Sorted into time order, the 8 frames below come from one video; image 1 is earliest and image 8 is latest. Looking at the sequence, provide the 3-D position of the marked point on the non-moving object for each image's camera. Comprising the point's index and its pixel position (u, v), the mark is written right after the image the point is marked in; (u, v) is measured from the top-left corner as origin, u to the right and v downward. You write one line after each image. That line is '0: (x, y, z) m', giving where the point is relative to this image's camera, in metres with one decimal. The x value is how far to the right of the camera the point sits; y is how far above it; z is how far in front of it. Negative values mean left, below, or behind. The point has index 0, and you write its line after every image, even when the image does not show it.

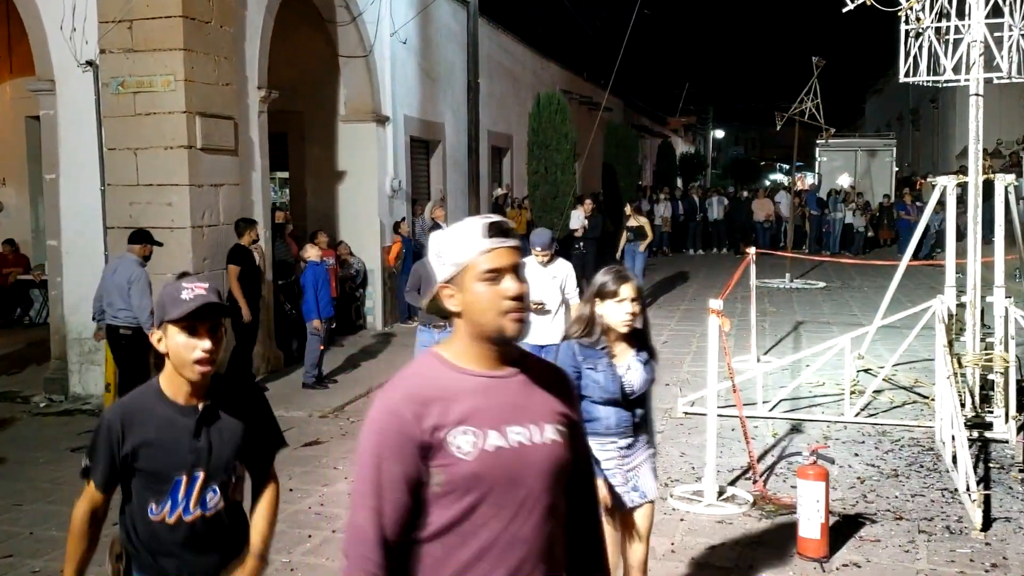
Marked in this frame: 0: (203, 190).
0: (-2.7, +0.9, +8.4) m
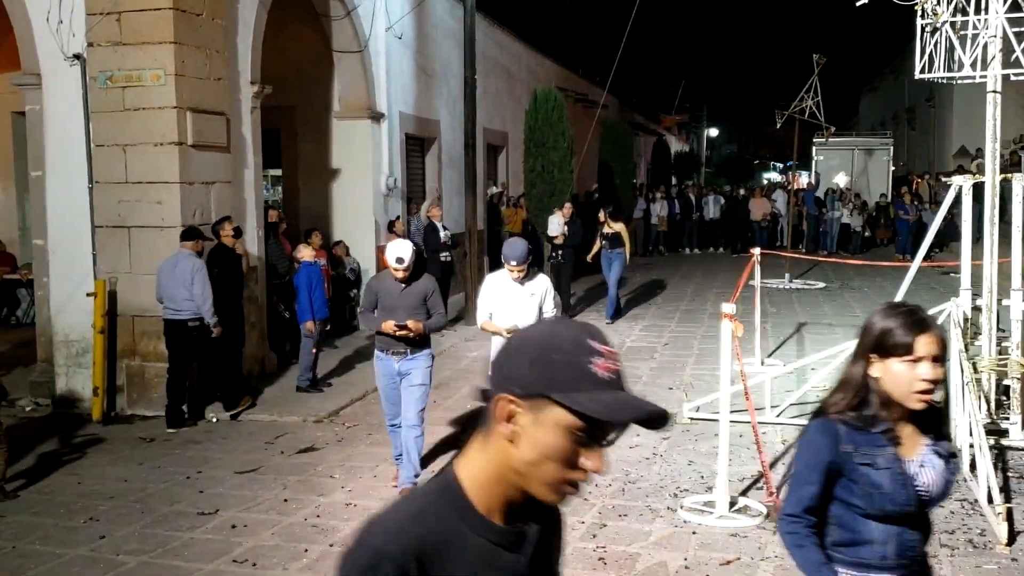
0: (-2.7, +0.8, +8.1) m
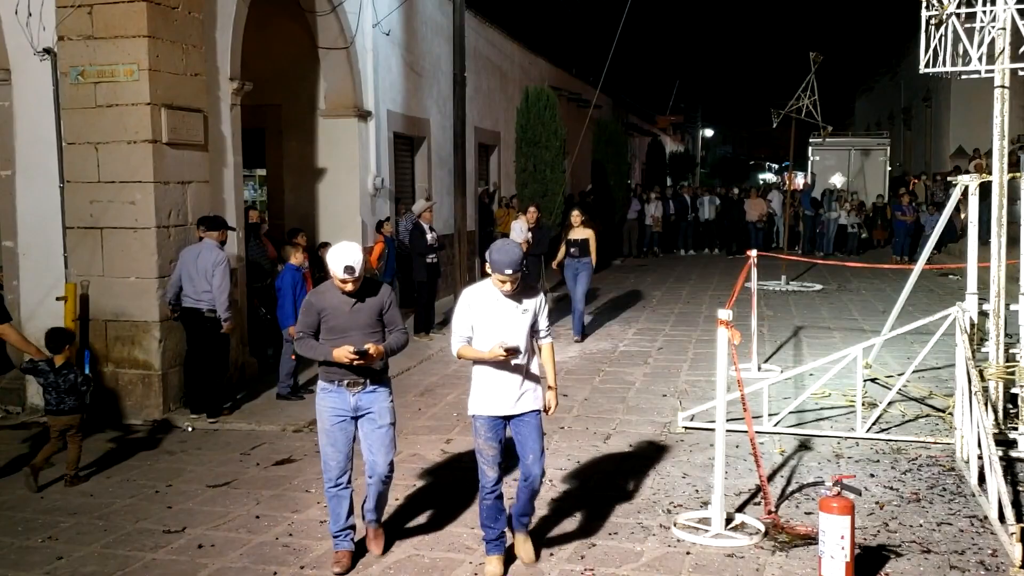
0: (-2.8, +0.8, +7.8) m
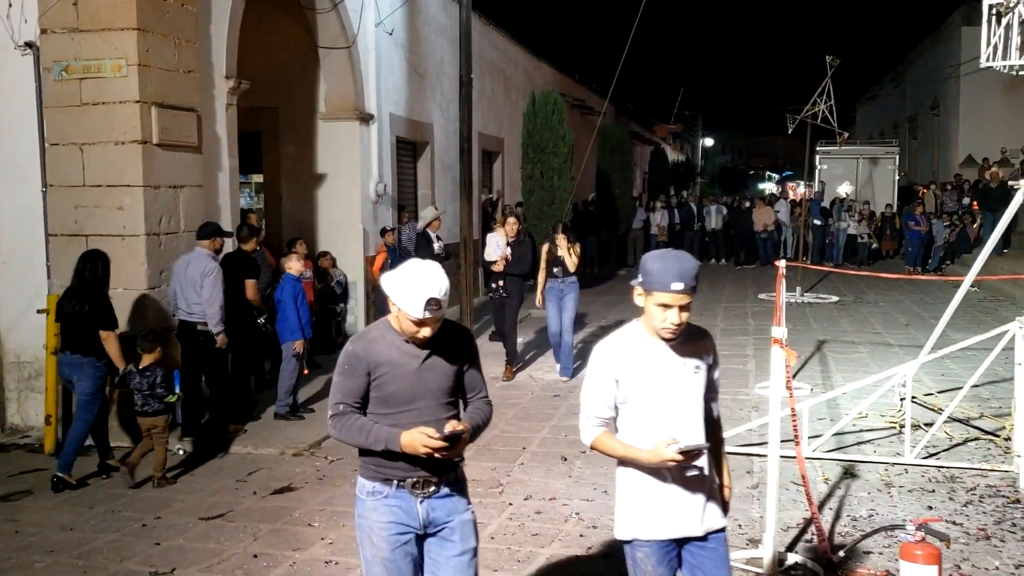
0: (-2.7, +0.7, +7.3) m
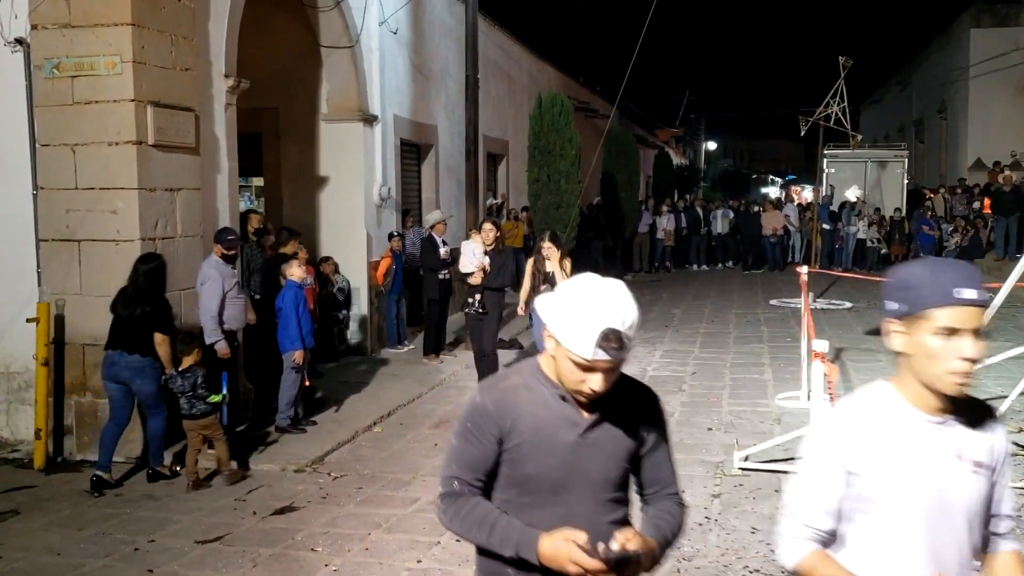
0: (-2.6, +0.7, +7.0) m
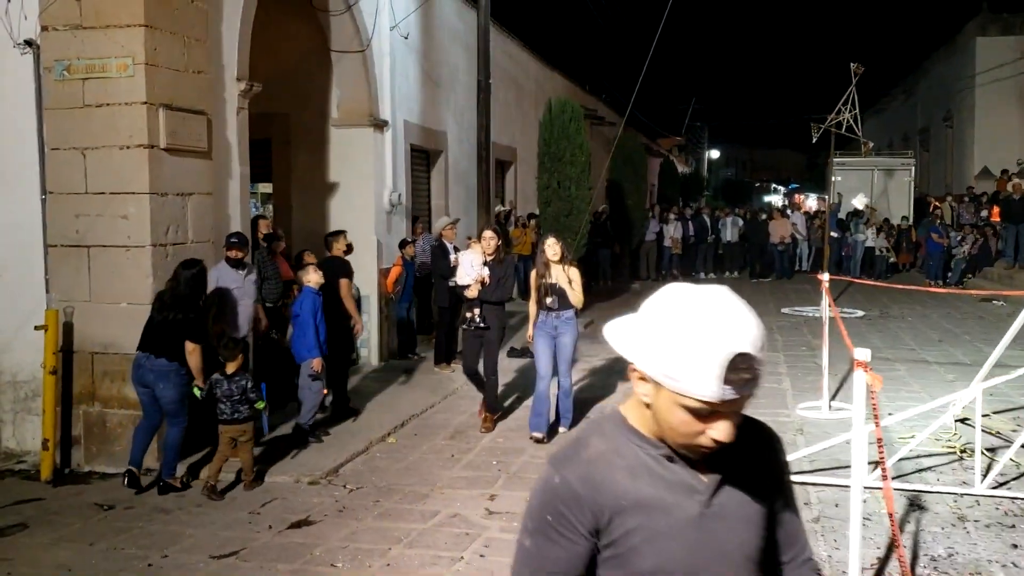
0: (-2.4, +0.6, +6.8) m
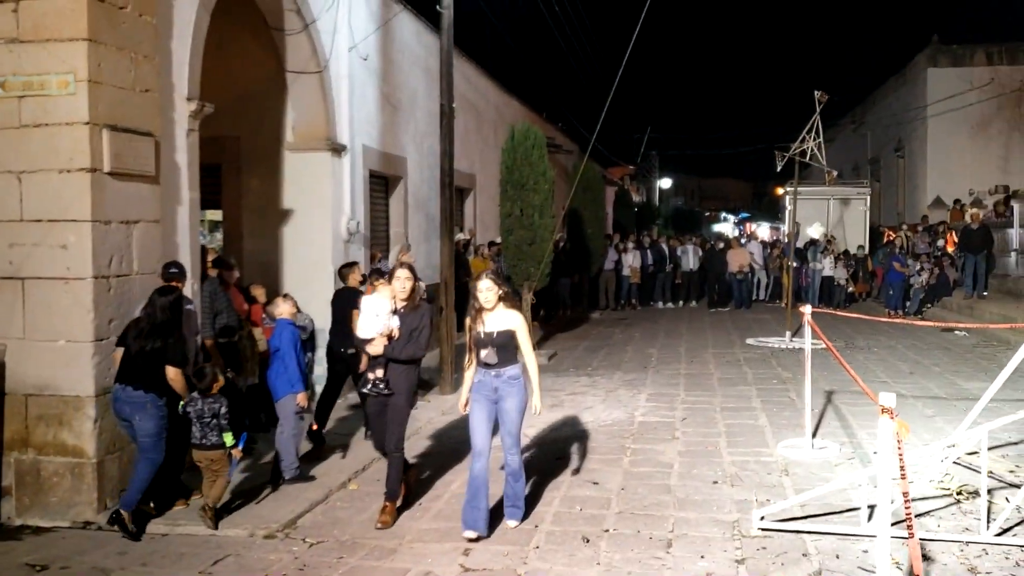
0: (-2.6, +0.4, +6.3) m
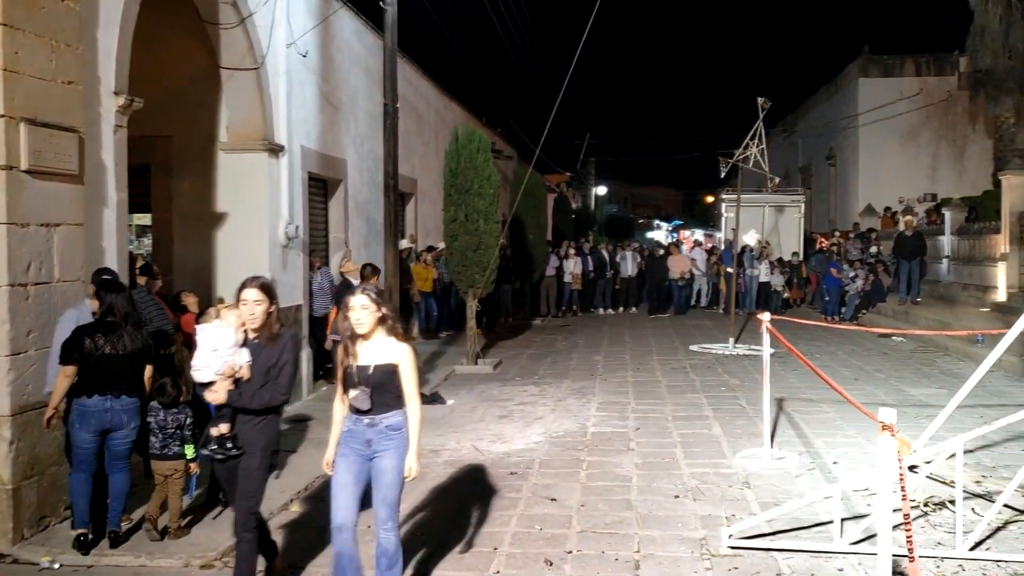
0: (-2.9, +0.3, +5.7) m
